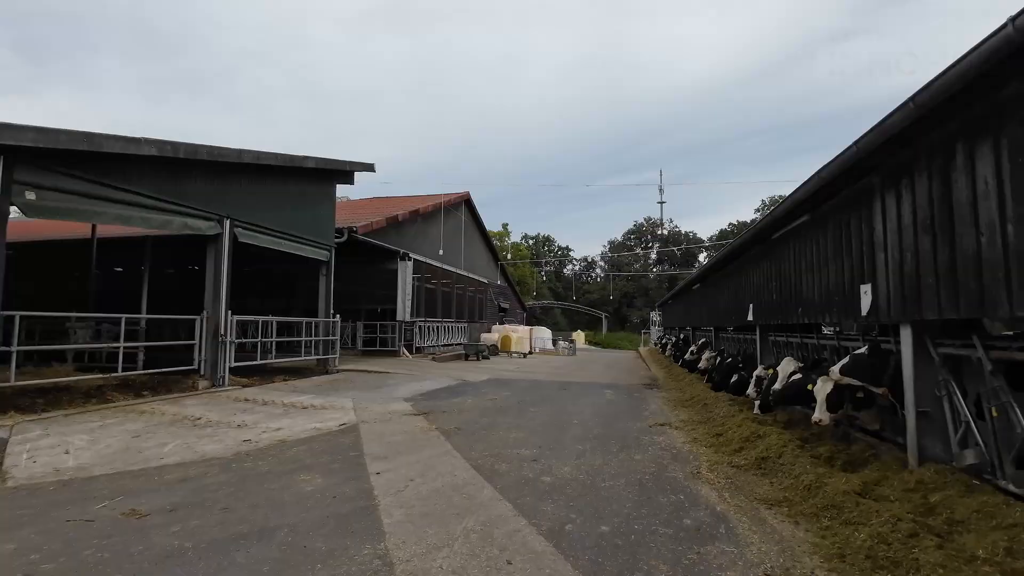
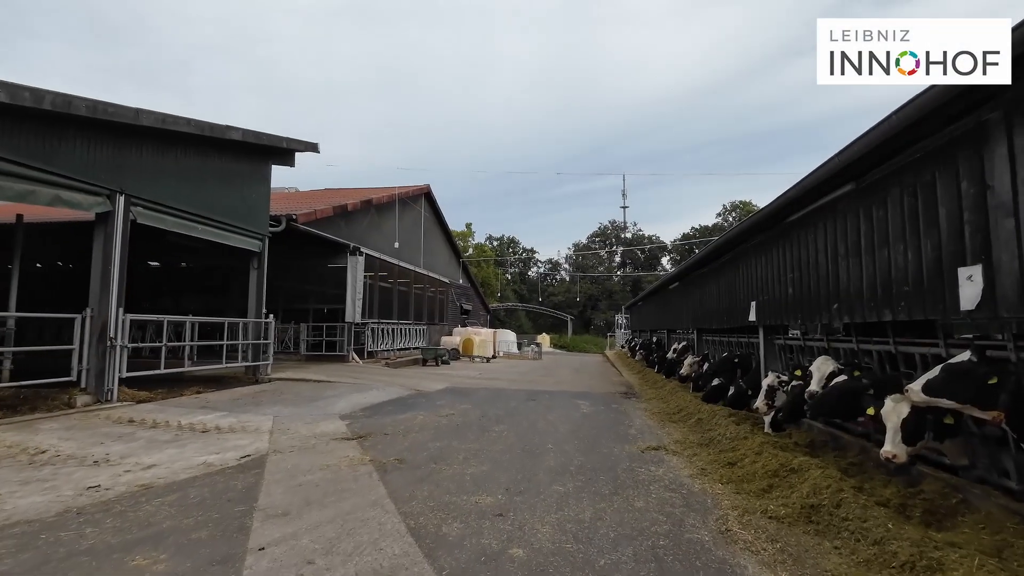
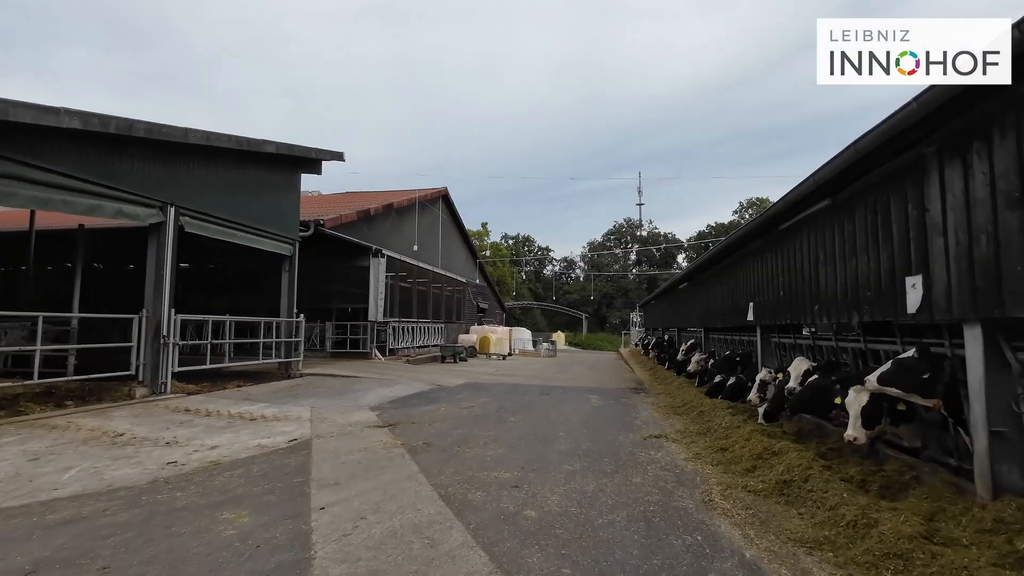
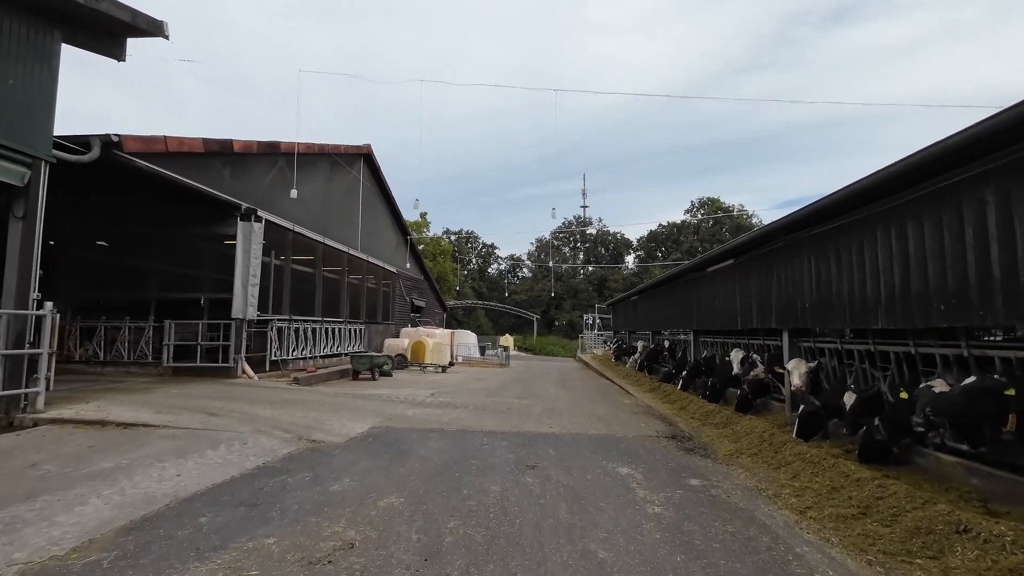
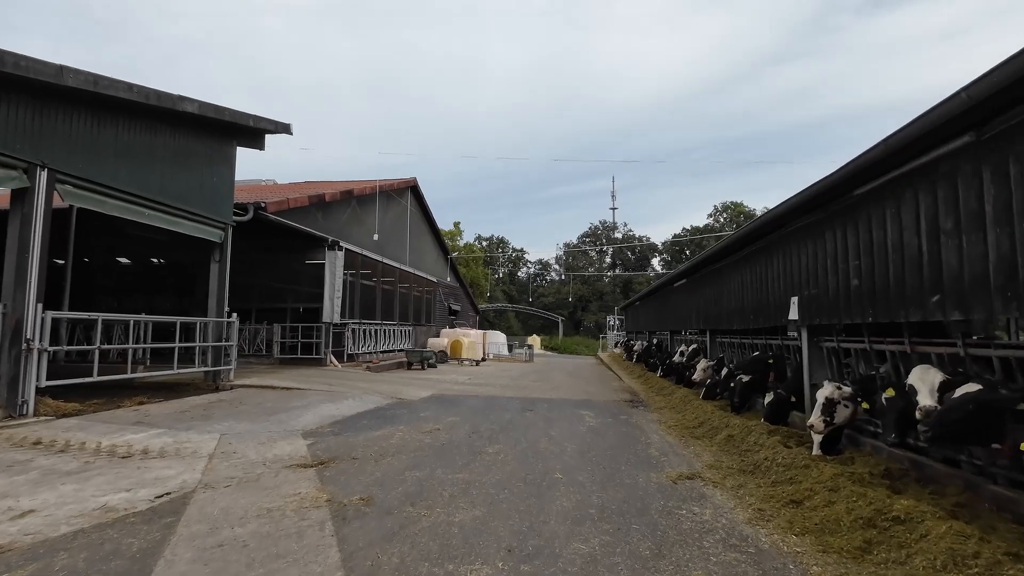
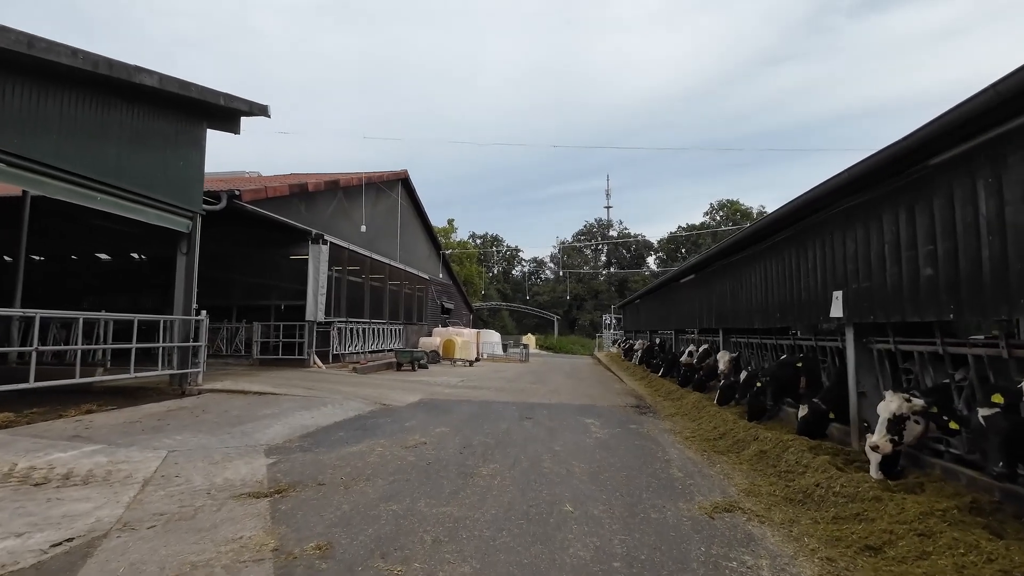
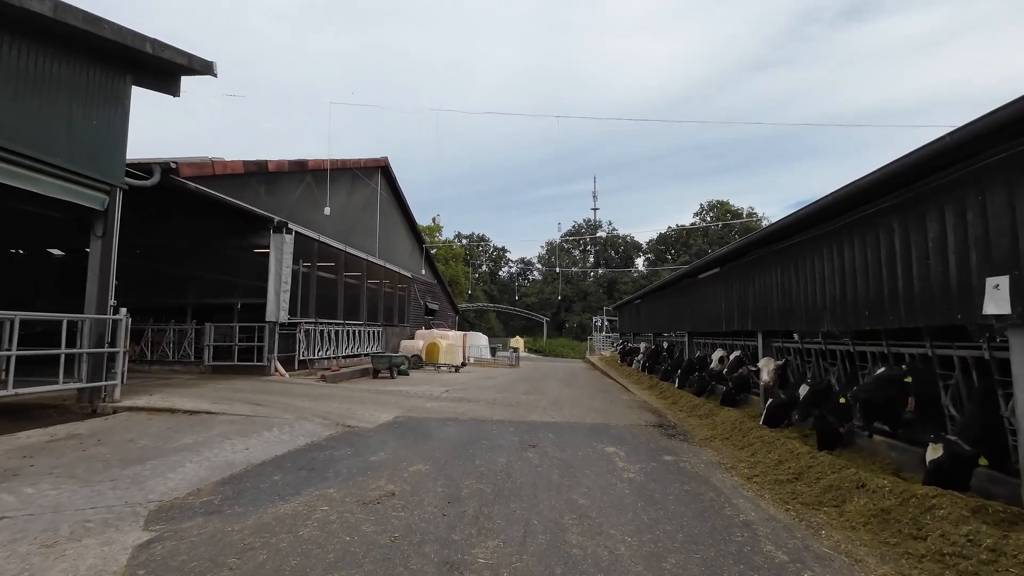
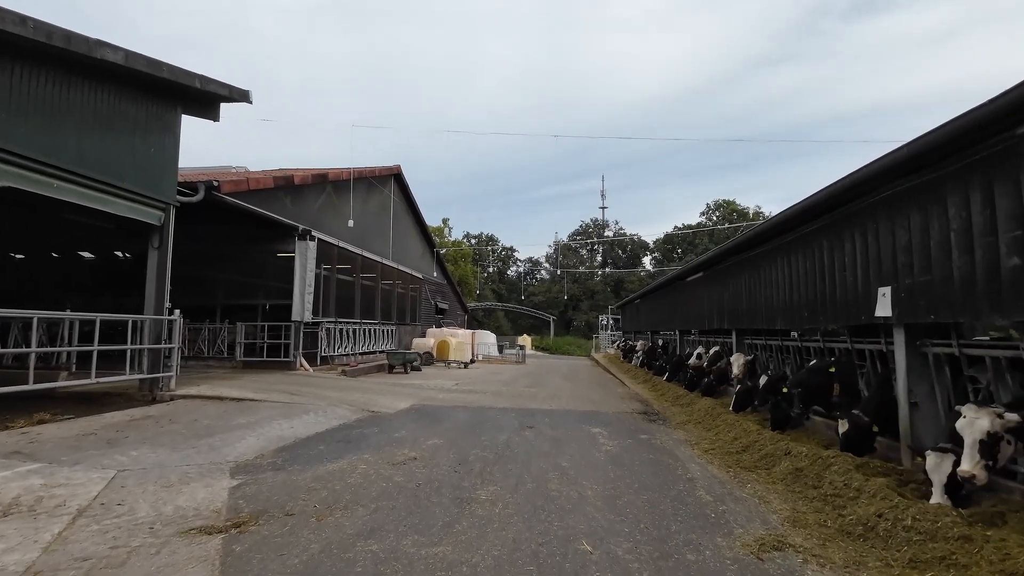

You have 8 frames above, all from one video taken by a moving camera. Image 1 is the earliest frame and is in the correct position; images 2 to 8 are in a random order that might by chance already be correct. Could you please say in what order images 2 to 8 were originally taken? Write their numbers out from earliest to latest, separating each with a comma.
3, 2, 5, 6, 8, 7, 4
